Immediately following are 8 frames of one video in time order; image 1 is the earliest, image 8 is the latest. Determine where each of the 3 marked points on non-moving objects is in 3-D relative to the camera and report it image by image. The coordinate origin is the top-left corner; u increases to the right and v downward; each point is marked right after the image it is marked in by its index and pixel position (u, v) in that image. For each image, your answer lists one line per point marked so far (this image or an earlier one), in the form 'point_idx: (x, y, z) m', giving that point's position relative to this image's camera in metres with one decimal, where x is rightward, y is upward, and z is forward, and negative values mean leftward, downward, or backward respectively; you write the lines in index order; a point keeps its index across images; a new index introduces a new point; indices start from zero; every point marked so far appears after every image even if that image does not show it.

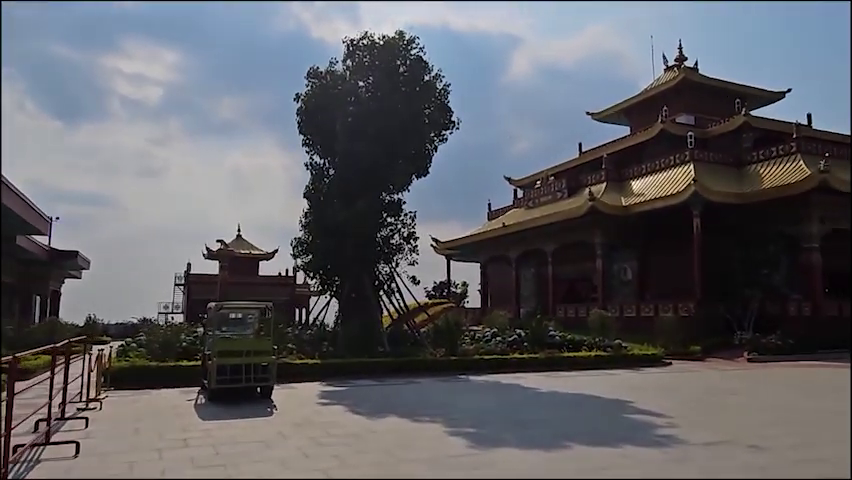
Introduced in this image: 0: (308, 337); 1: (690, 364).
0: (-3.4, -2.7, +17.6) m
1: (+7.1, -3.3, +16.8) m
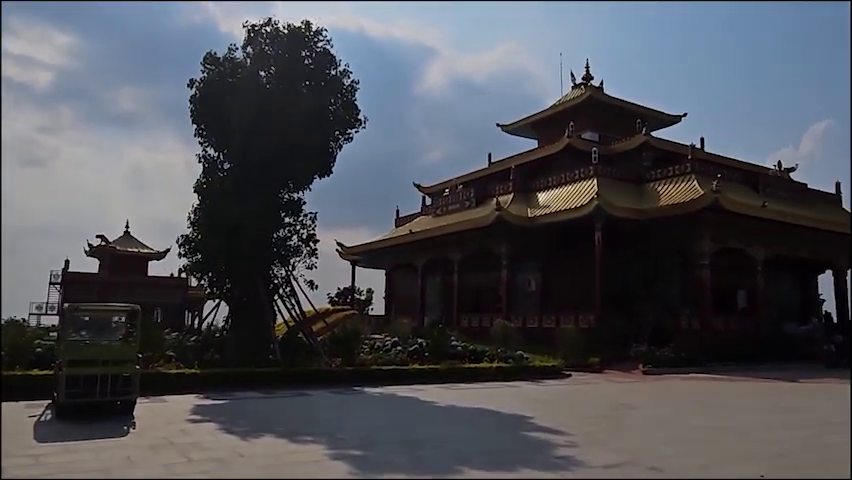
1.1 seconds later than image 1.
0: (-6.1, -2.7, +16.1) m
1: (+4.3, -3.6, +16.8) m
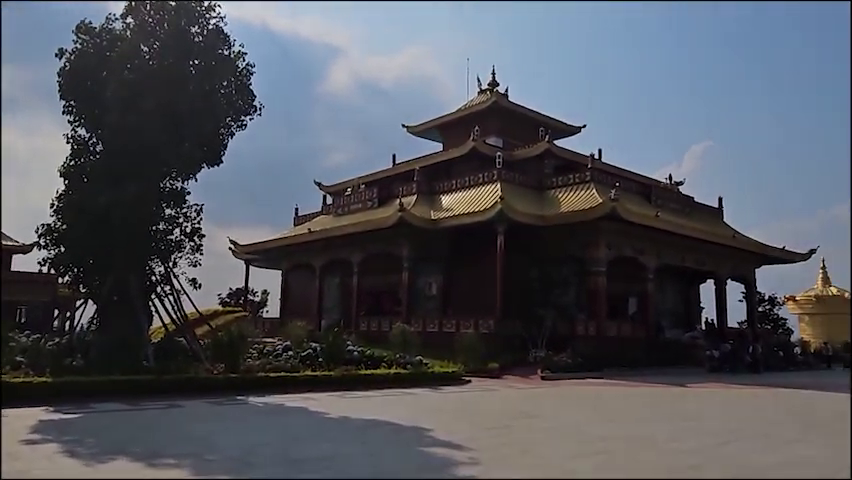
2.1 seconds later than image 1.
0: (-8.6, -2.4, +14.2) m
1: (+1.6, -3.7, +16.4) m
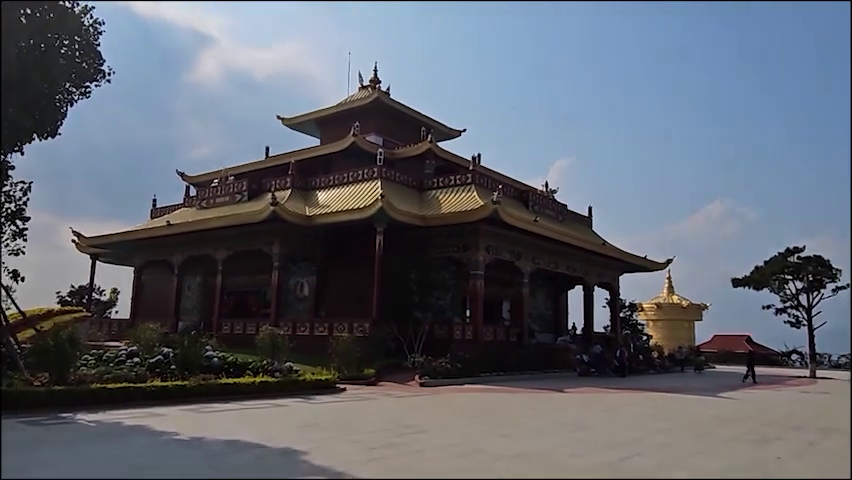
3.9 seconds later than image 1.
0: (-11.0, -2.0, +11.0) m
1: (-1.5, -3.6, +15.3) m
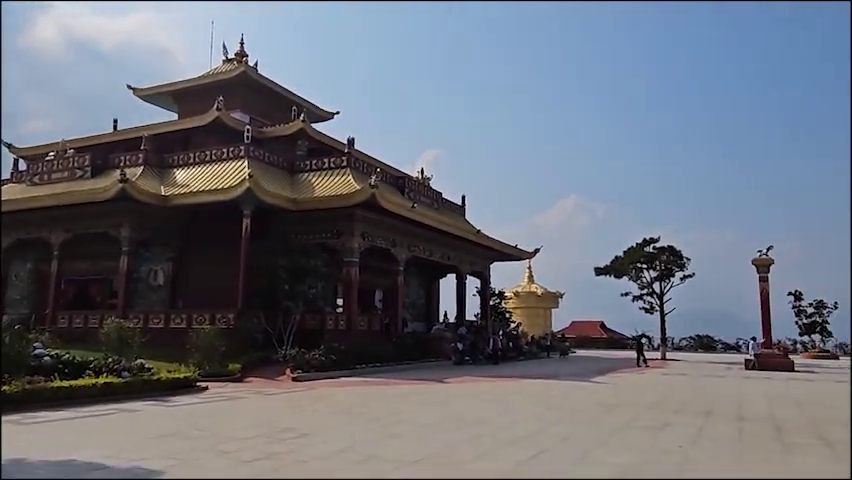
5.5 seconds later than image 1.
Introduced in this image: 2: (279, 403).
0: (-12.7, -1.5, +7.6) m
1: (-4.3, -3.2, +13.8) m
2: (-2.5, -2.8, +10.9) m
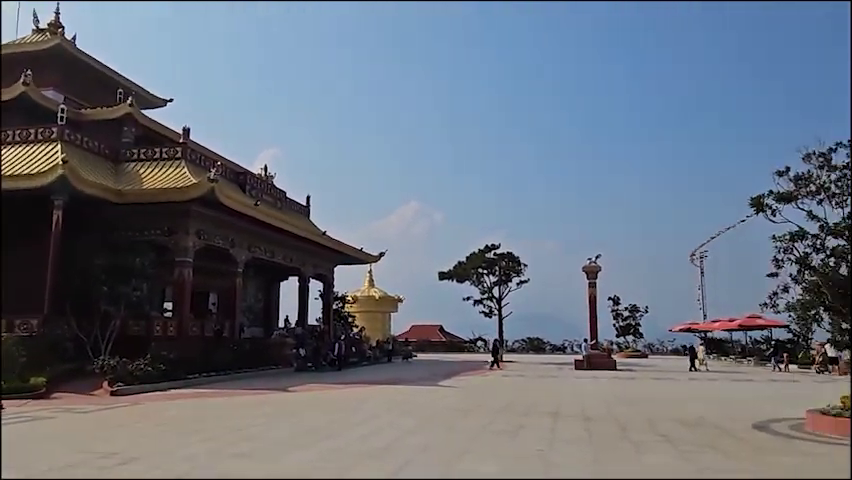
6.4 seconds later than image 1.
0: (-13.9, -1.2, +3.7) m
1: (-7.4, -3.1, +11.7) m
2: (-4.9, -2.7, +9.4) m
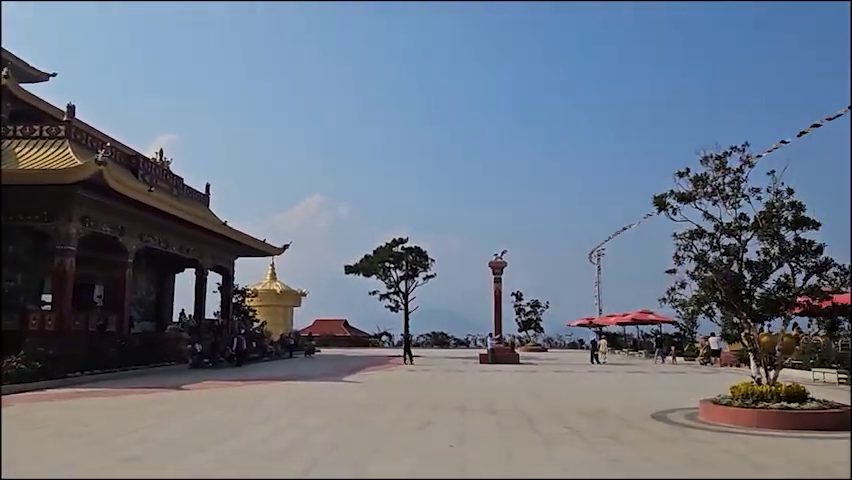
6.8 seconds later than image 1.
0: (-14.2, -0.8, +1.3) m
1: (-9.0, -2.8, +10.2) m
2: (-6.2, -2.5, +8.3) m
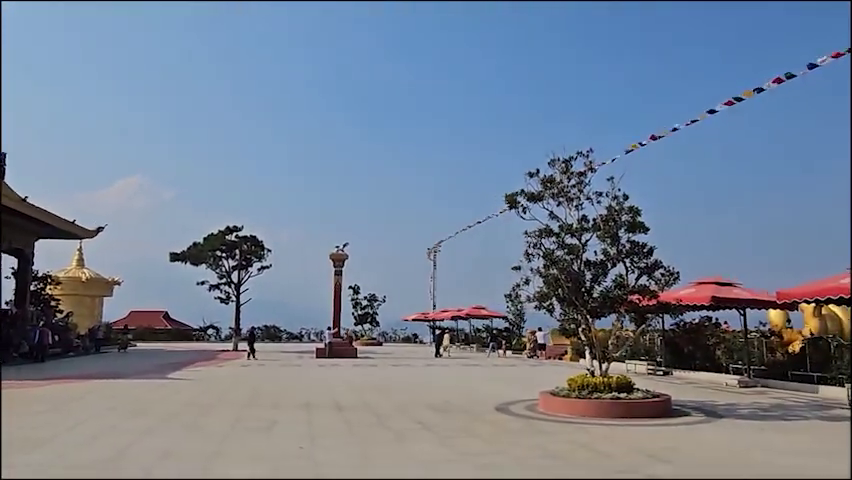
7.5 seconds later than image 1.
0: (-13.7, -0.1, -2.8) m
1: (-11.1, -2.2, +7.2) m
2: (-7.9, -2.0, +6.0) m
